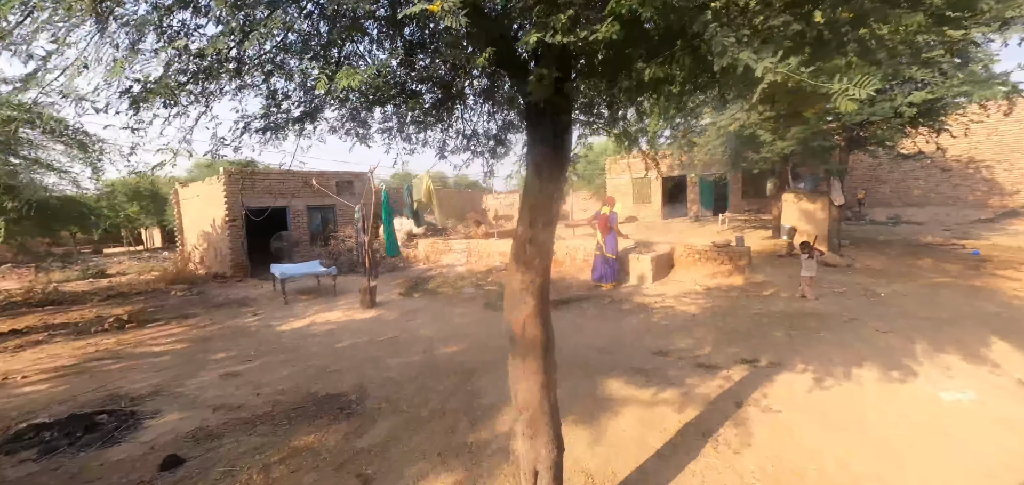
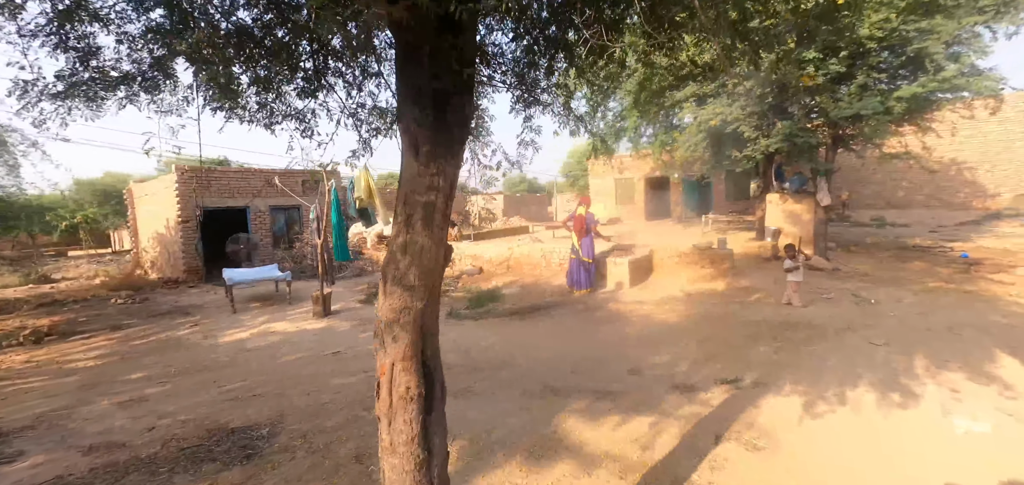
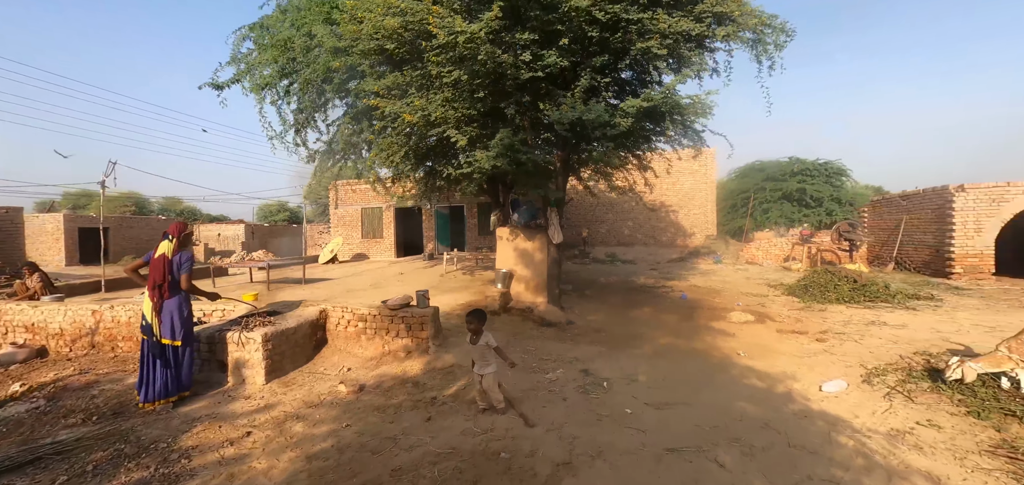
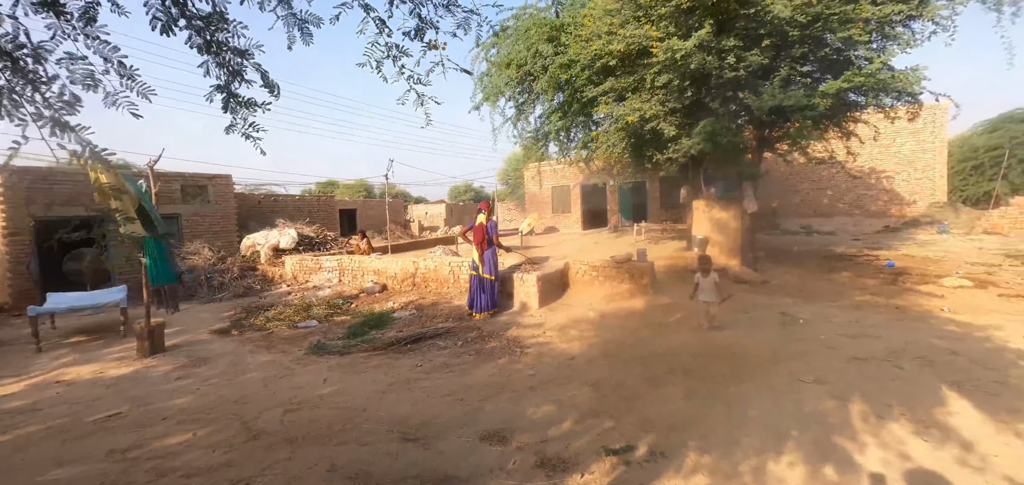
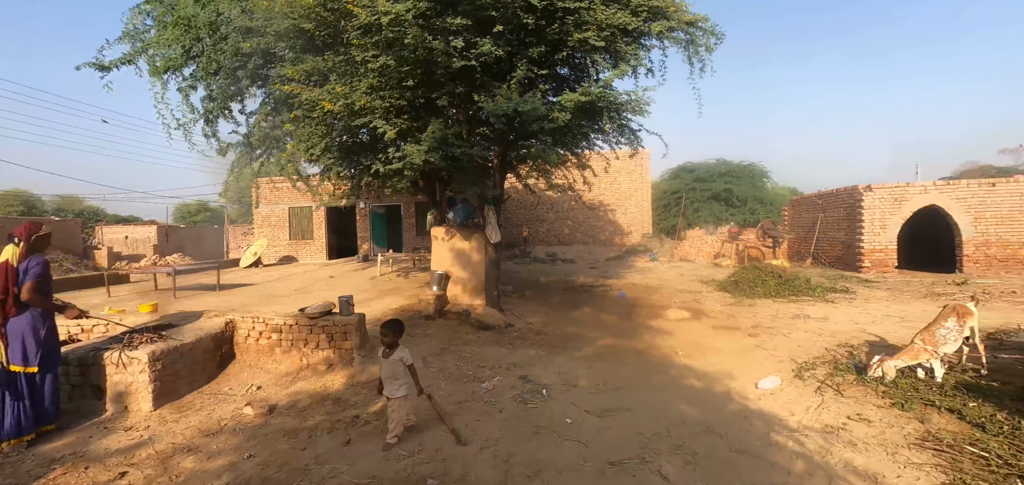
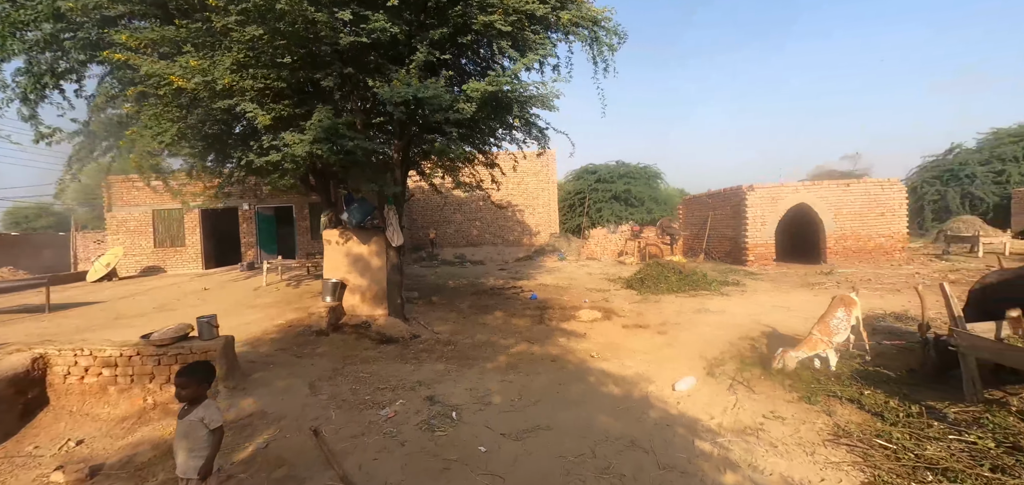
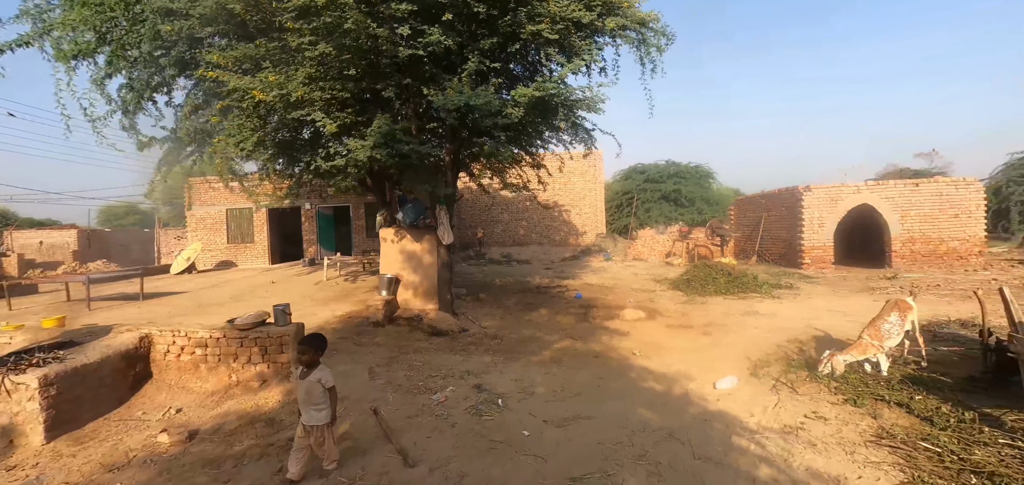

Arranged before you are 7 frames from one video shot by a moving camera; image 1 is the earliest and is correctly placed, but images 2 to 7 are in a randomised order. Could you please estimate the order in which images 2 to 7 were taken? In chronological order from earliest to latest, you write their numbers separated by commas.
2, 4, 3, 5, 7, 6
